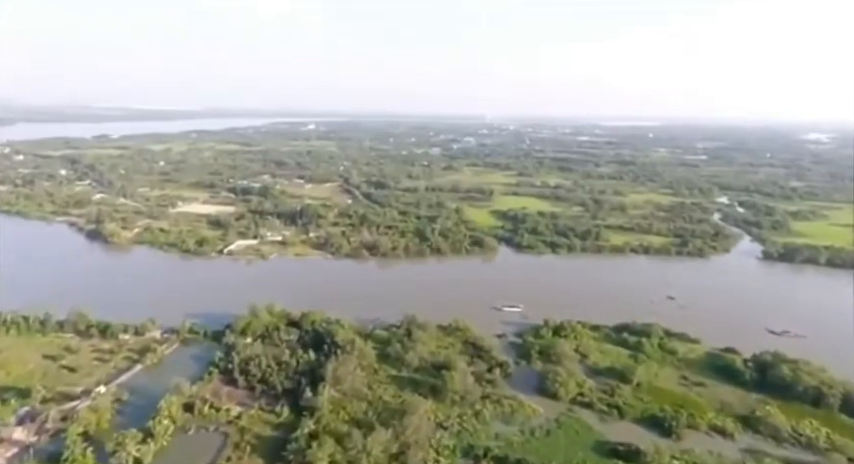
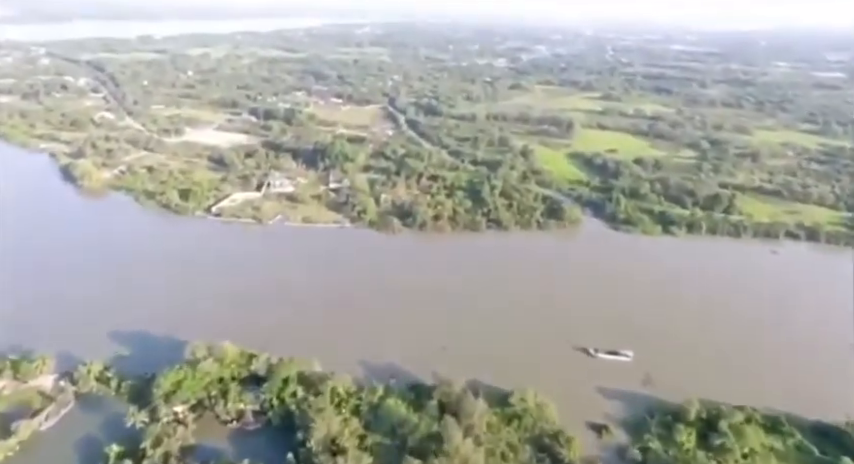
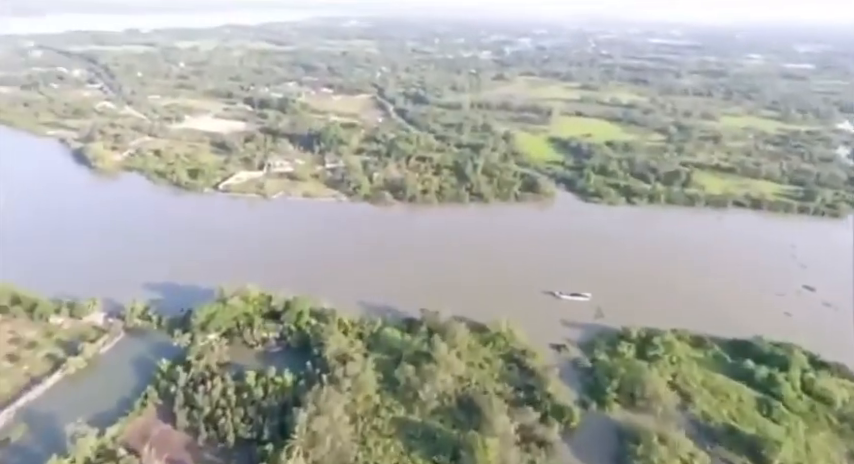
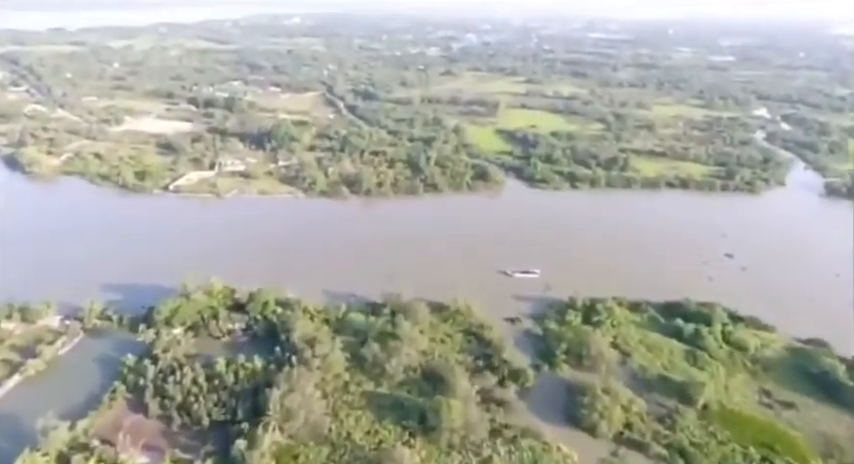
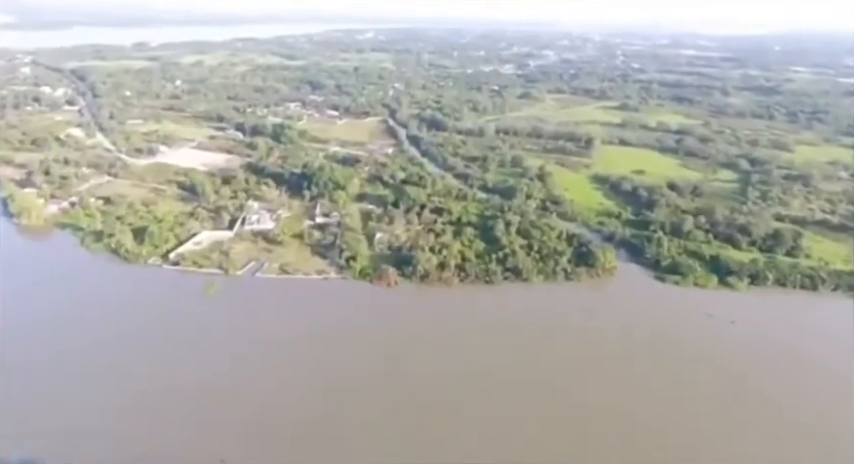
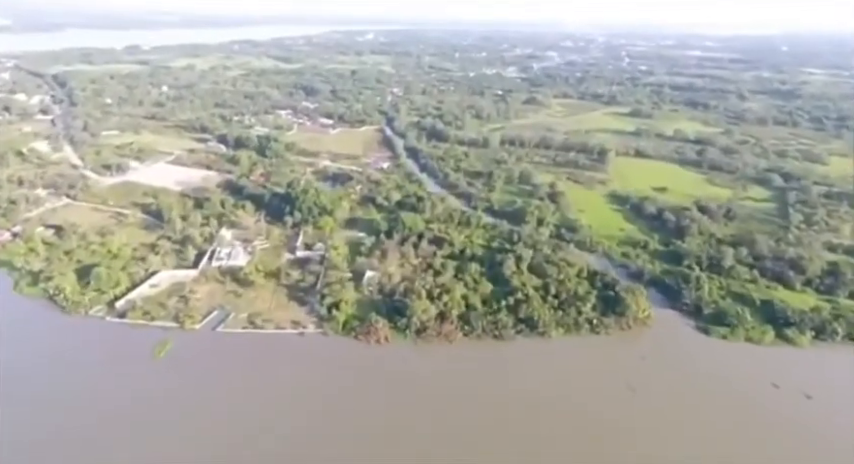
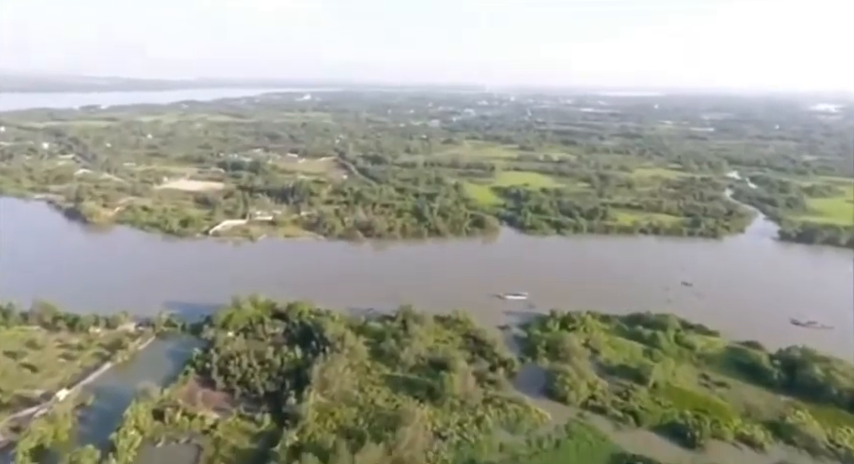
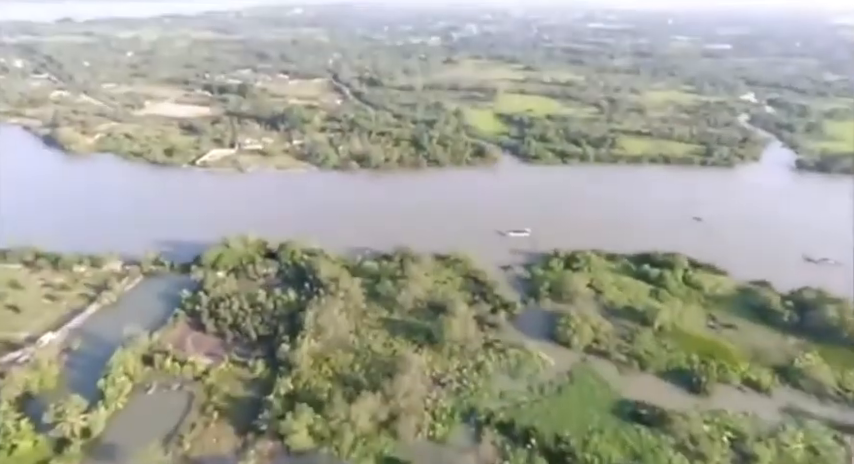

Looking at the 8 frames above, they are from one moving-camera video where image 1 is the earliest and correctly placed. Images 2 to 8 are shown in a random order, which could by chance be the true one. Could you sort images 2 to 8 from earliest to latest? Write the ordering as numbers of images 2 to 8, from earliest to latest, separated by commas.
7, 8, 4, 3, 2, 5, 6
